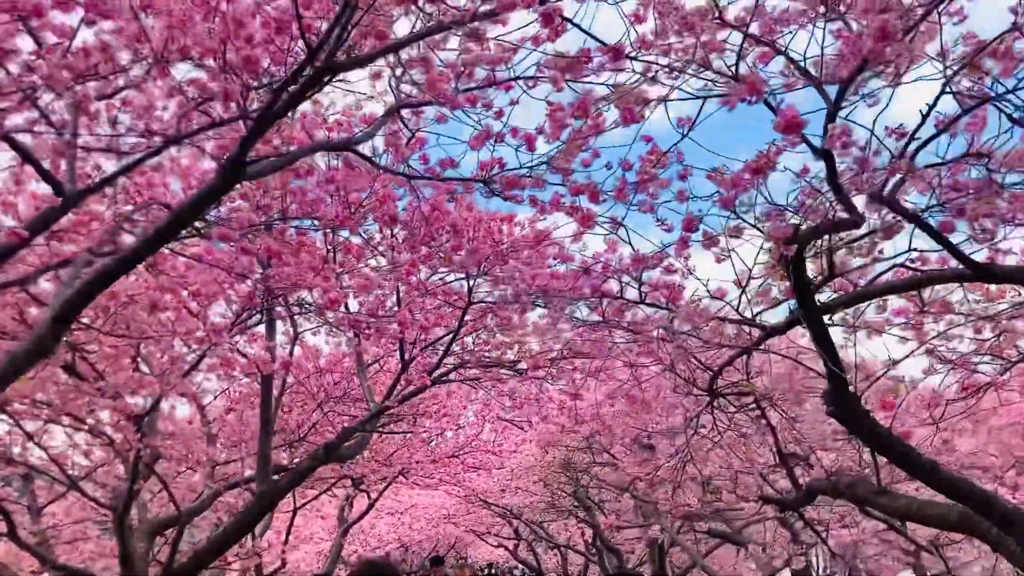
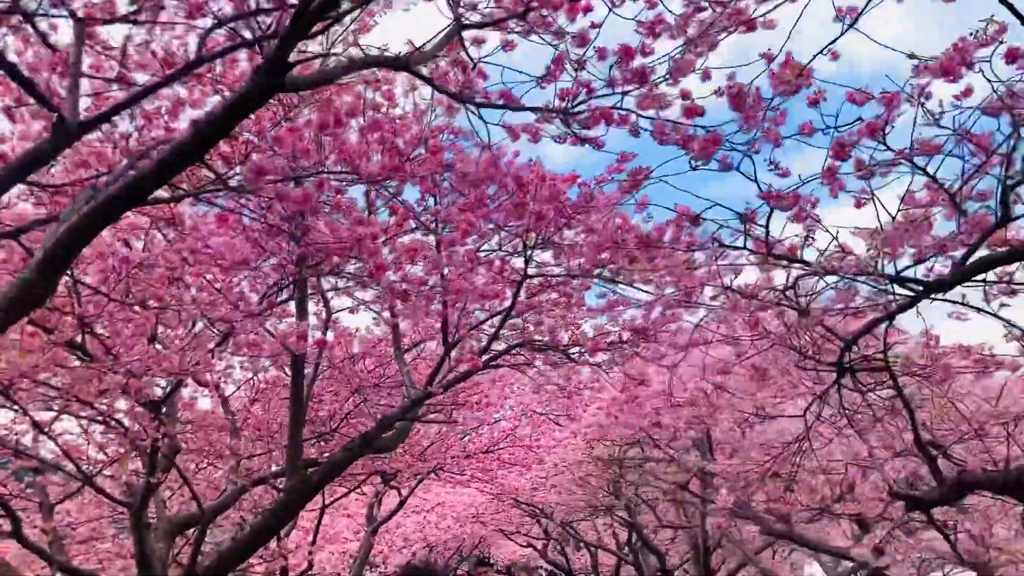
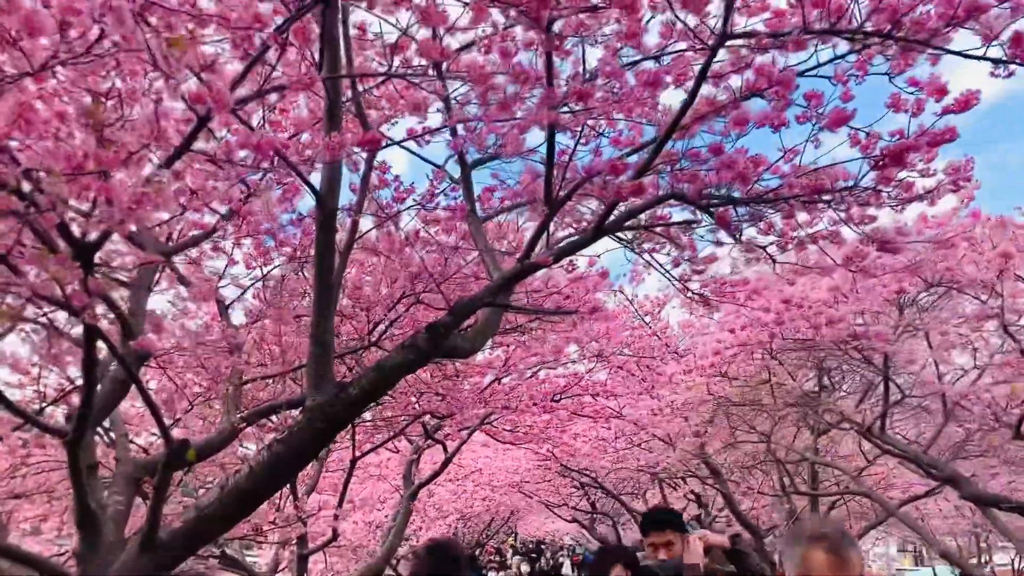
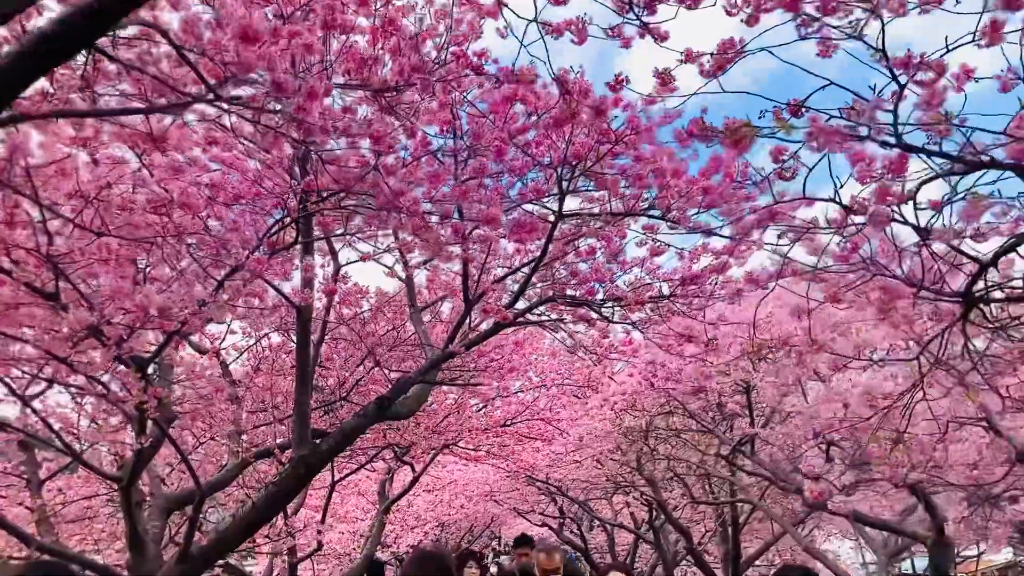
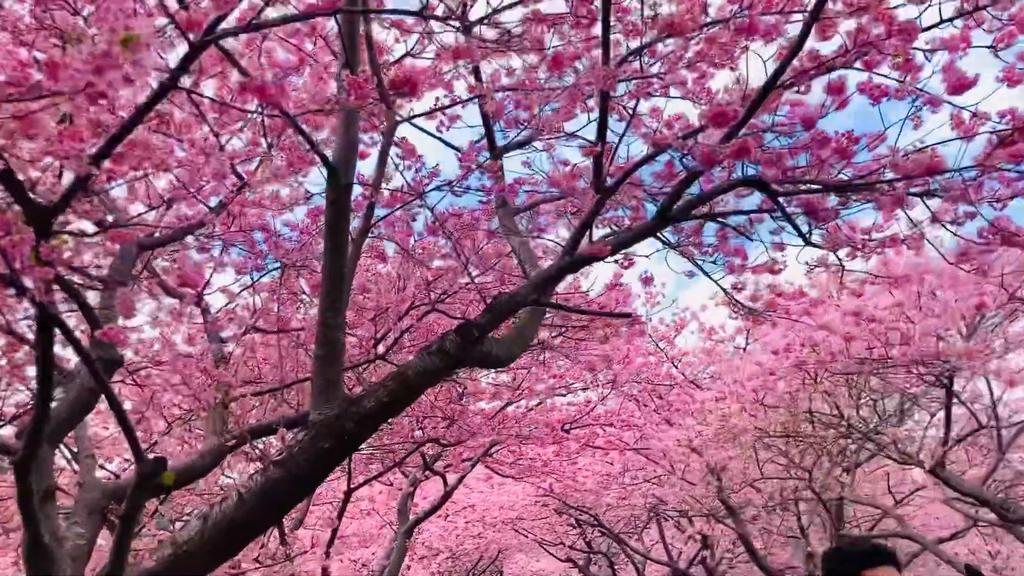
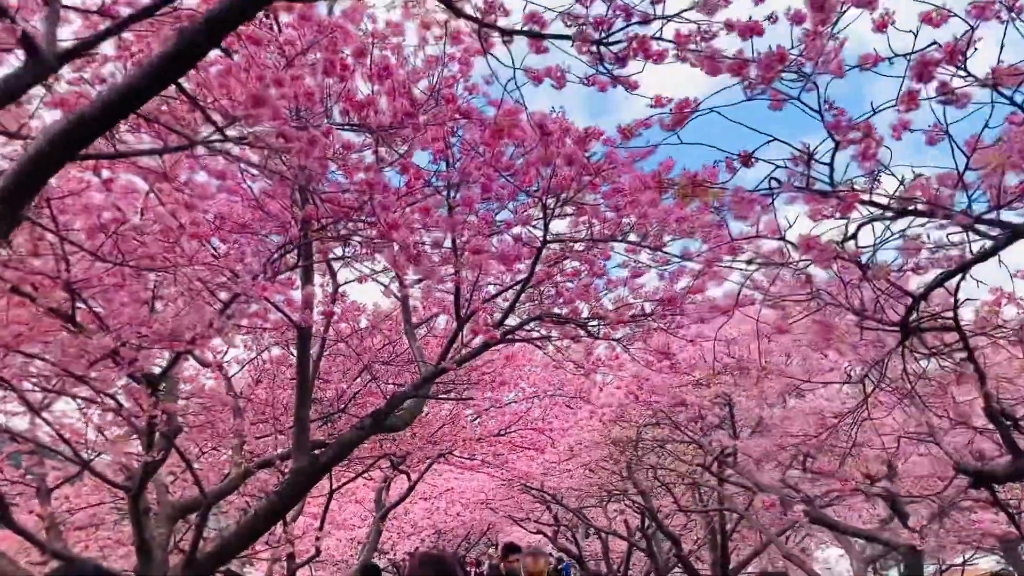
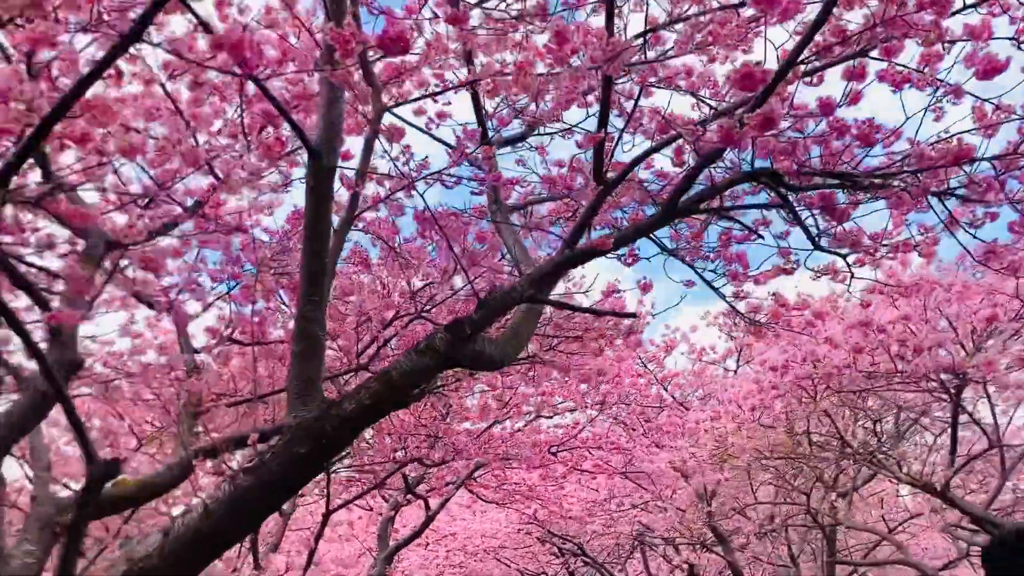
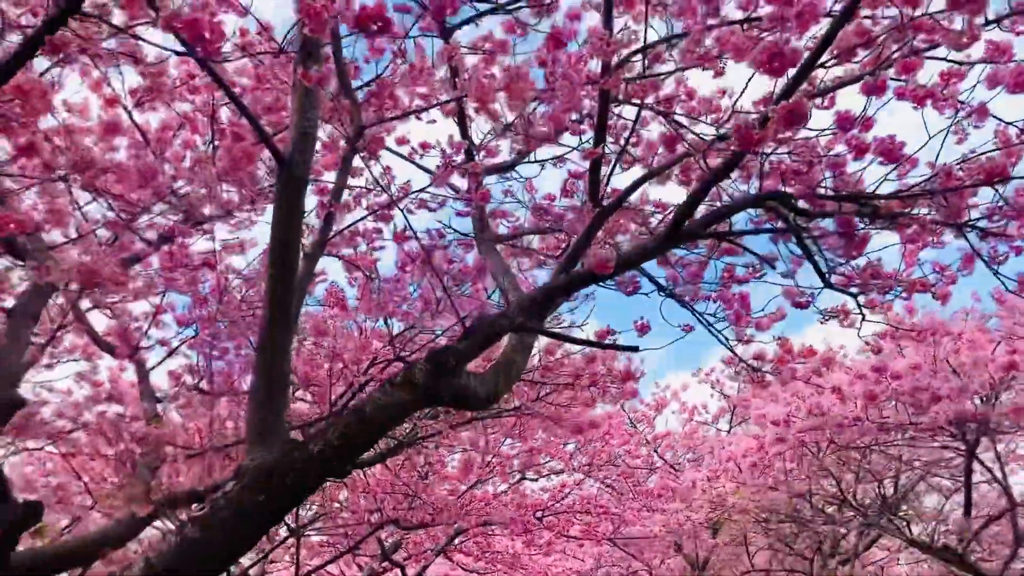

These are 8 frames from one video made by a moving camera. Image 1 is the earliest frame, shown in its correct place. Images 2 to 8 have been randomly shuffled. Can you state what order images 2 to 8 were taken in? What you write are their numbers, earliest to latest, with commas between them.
2, 6, 4, 3, 5, 7, 8
